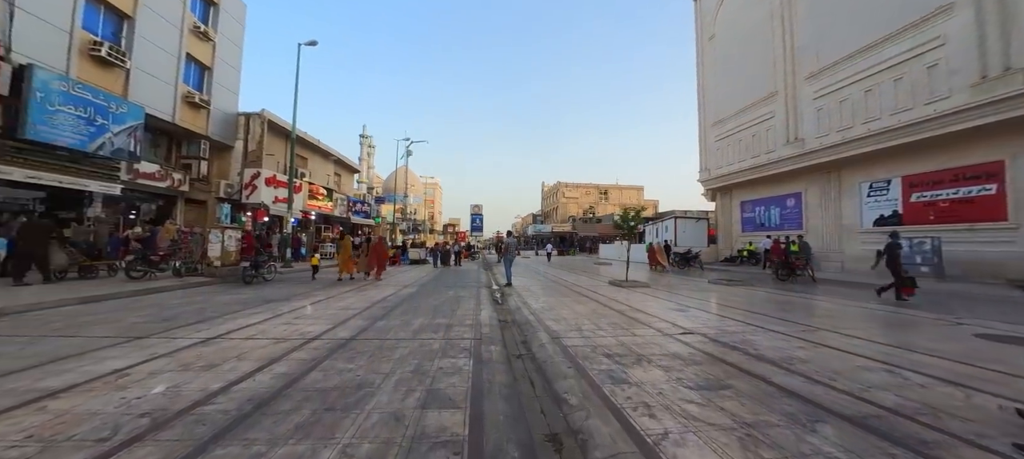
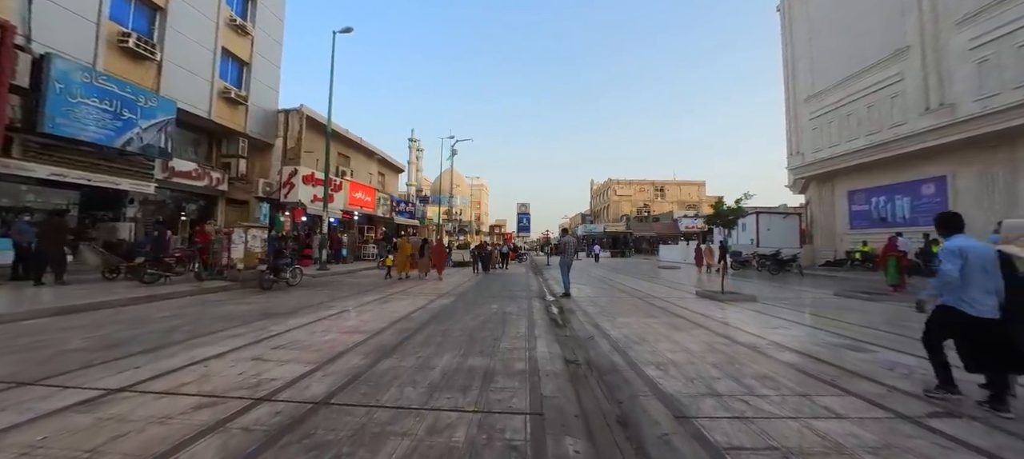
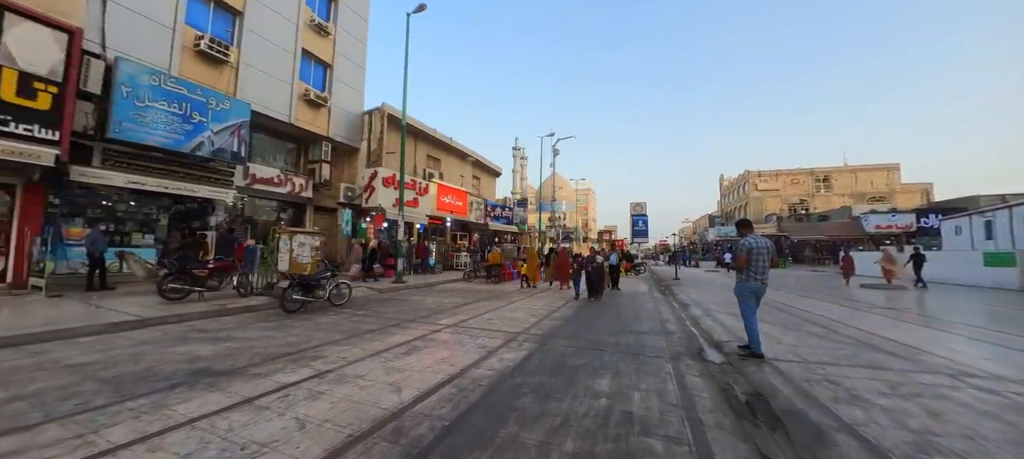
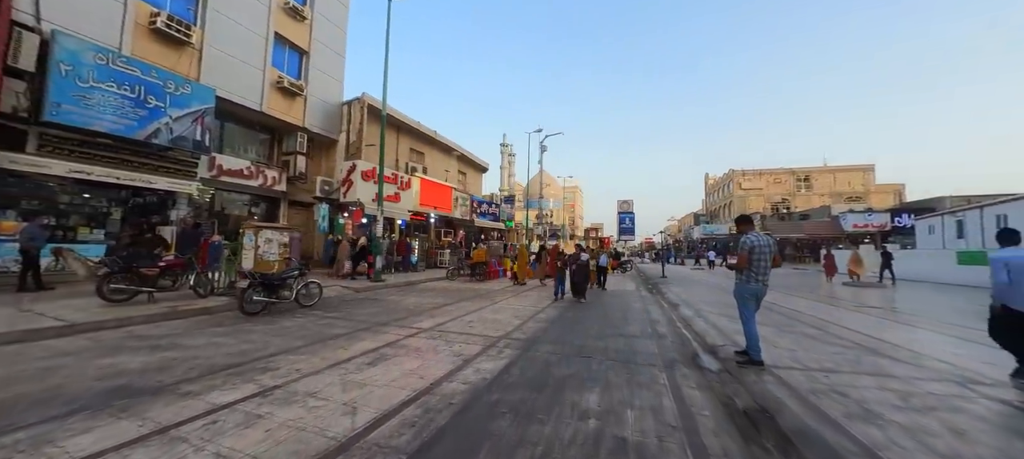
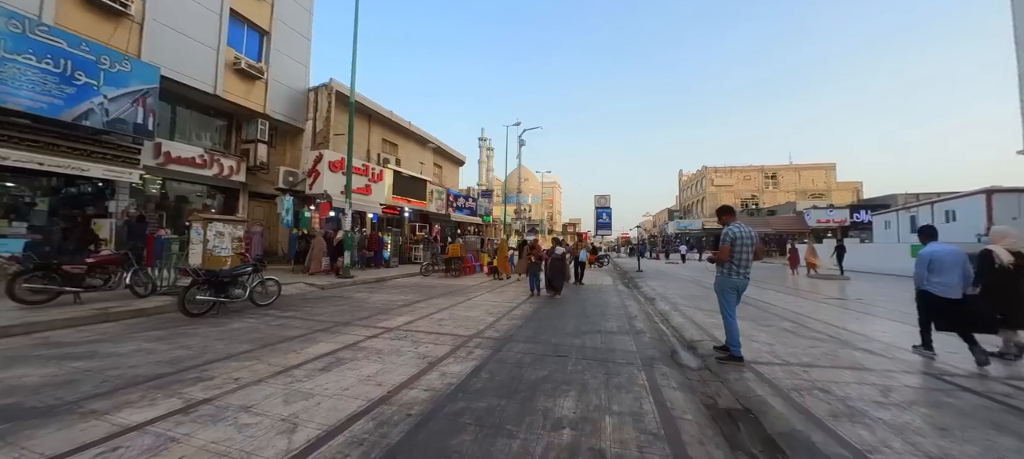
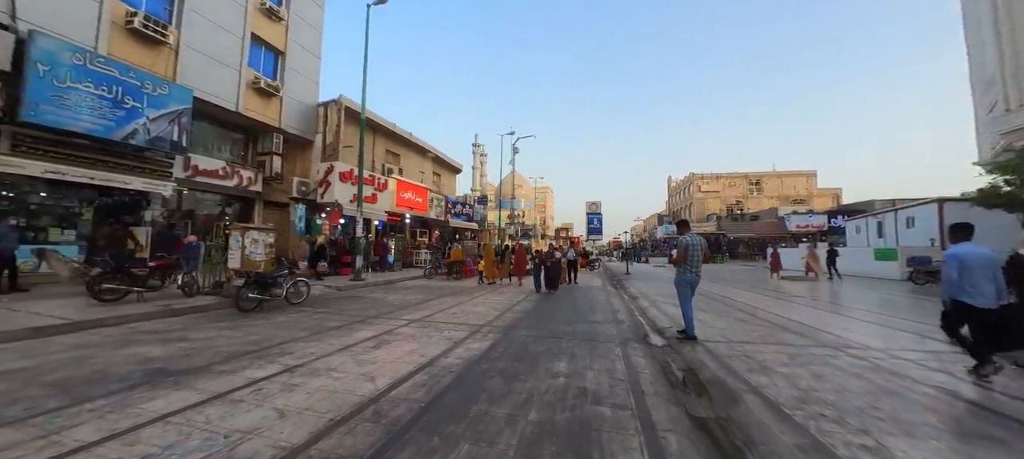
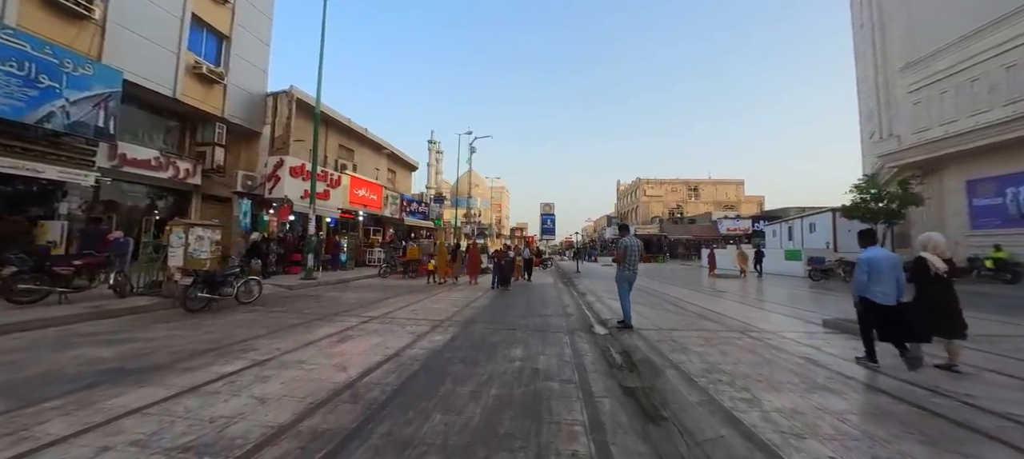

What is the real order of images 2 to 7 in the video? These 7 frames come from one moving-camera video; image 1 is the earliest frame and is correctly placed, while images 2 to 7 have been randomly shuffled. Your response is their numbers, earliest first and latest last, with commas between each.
2, 7, 6, 3, 4, 5
